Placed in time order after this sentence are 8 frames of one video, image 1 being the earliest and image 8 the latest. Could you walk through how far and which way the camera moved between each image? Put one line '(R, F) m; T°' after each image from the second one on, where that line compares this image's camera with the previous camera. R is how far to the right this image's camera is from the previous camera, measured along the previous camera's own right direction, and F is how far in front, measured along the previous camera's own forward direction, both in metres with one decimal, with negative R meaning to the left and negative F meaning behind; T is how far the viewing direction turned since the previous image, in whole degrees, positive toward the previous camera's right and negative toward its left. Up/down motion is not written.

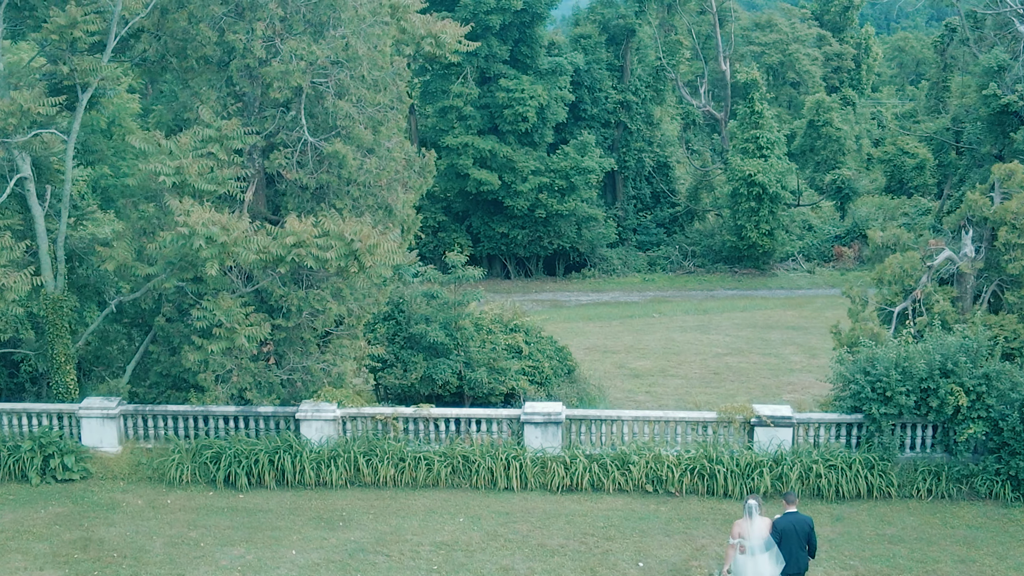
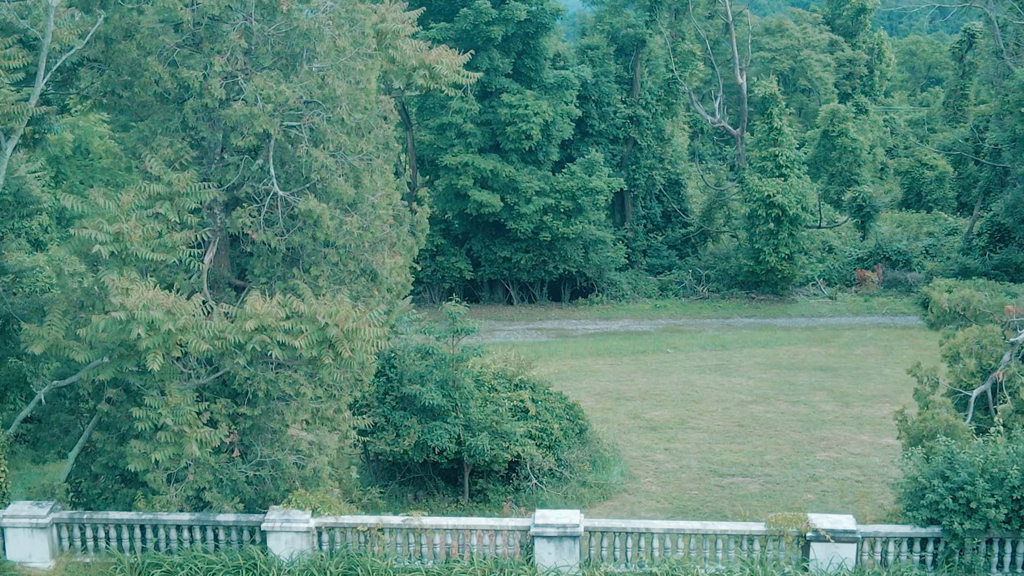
(-0.1, +1.6) m; 0°
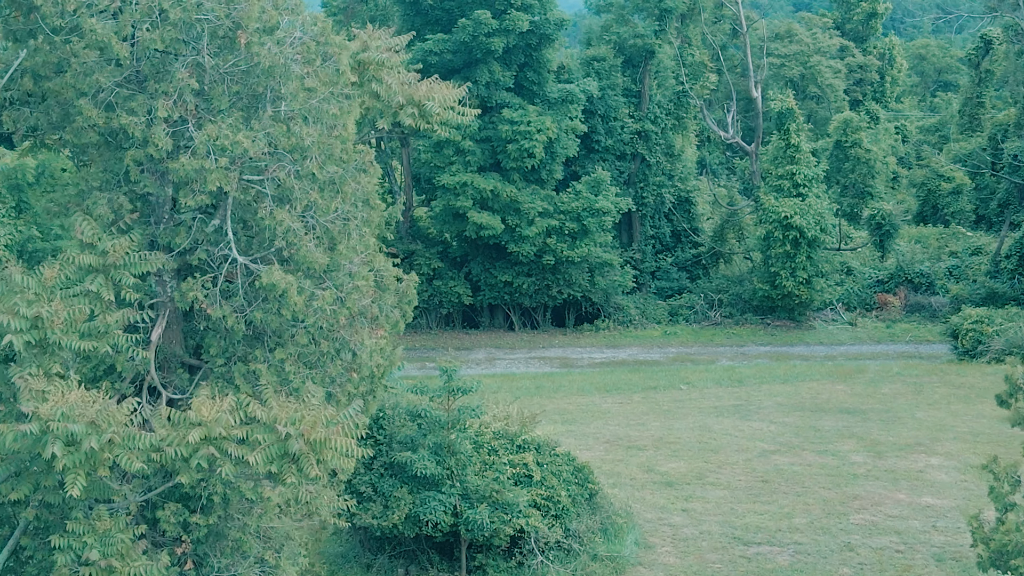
(0.0, +1.4) m; 0°
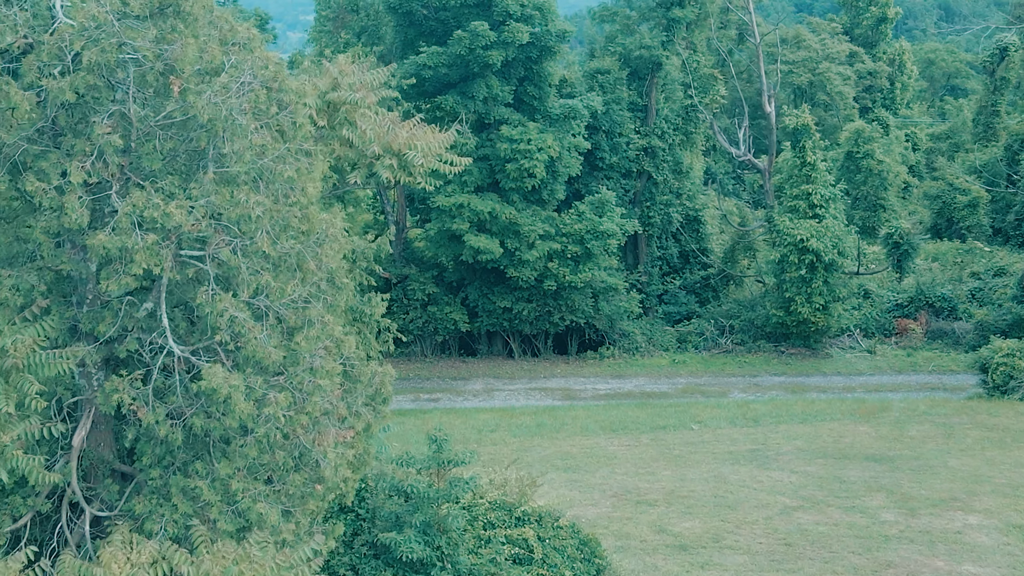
(0.0, +1.3) m; 0°
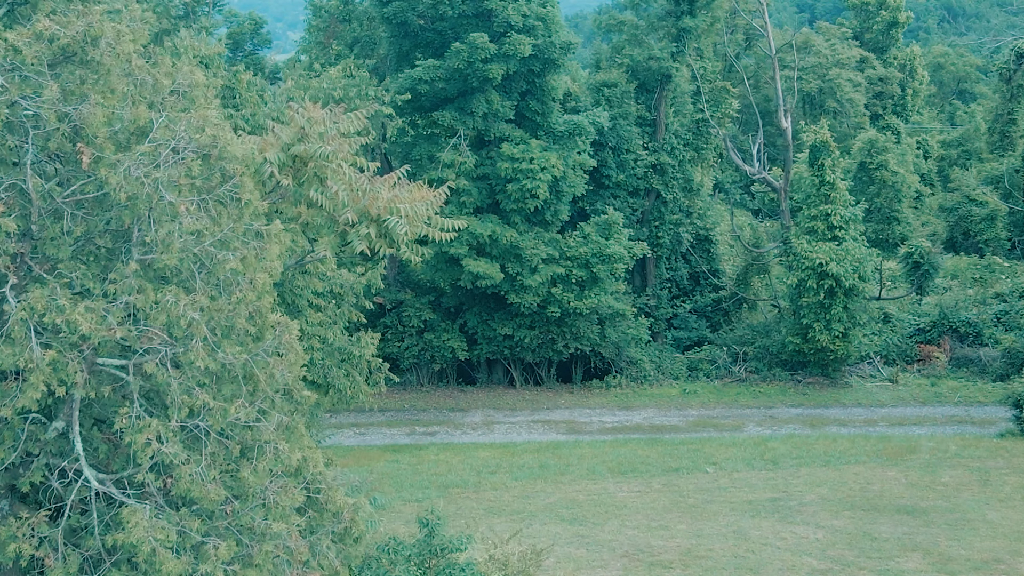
(0.0, +1.2) m; 0°
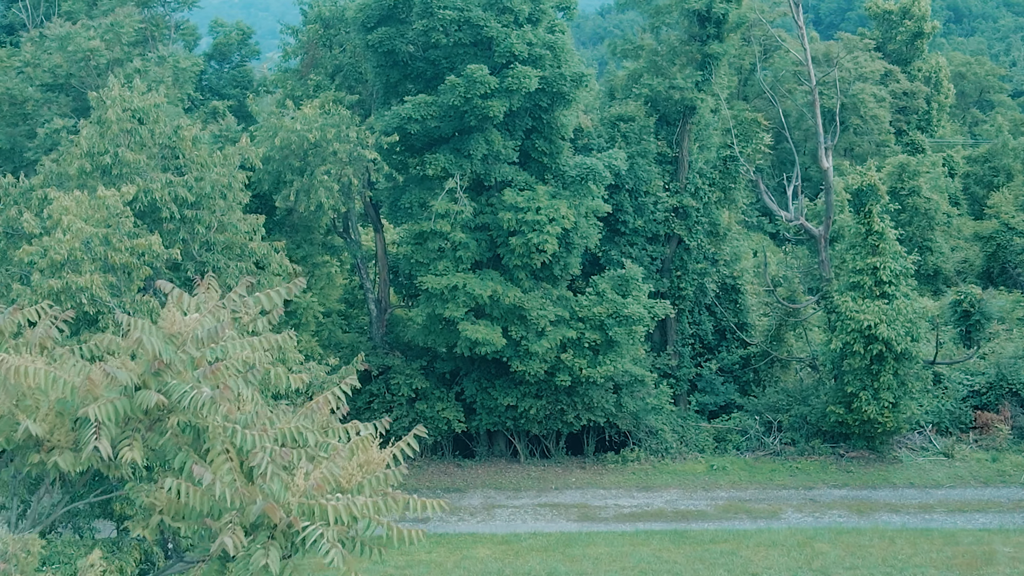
(0.0, +2.5) m; 0°
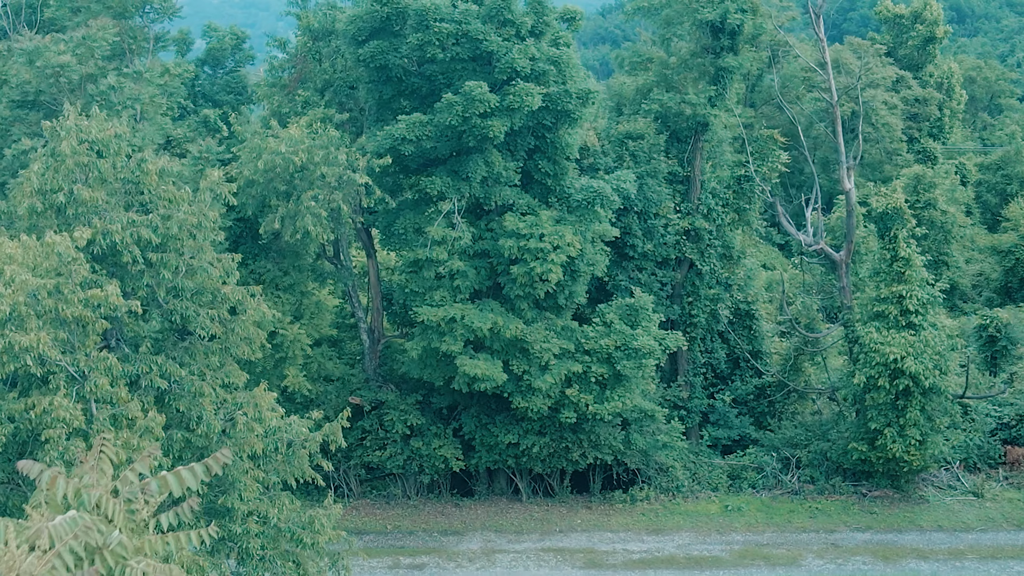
(0.0, +1.1) m; 0°
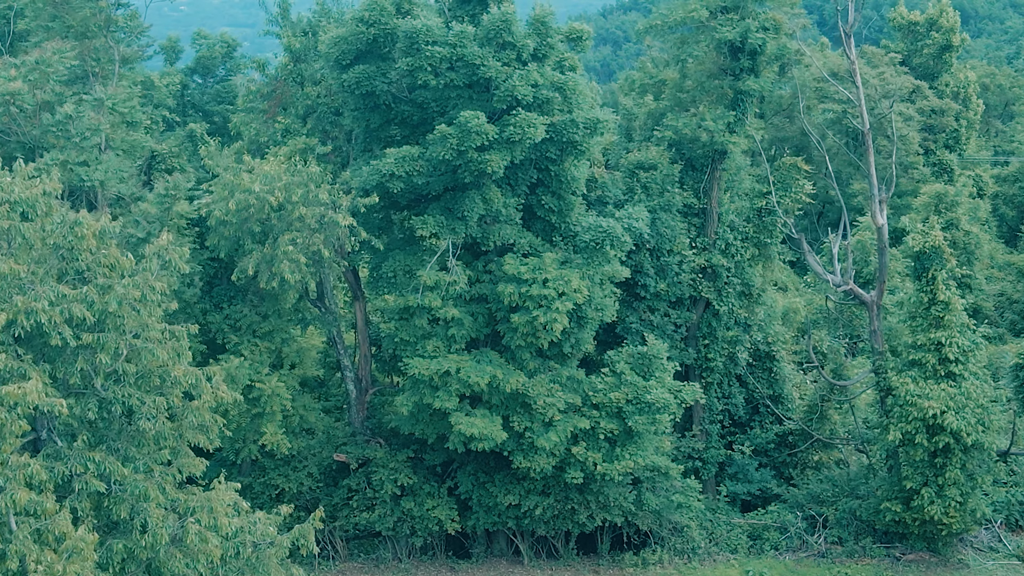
(0.0, +1.5) m; 0°
